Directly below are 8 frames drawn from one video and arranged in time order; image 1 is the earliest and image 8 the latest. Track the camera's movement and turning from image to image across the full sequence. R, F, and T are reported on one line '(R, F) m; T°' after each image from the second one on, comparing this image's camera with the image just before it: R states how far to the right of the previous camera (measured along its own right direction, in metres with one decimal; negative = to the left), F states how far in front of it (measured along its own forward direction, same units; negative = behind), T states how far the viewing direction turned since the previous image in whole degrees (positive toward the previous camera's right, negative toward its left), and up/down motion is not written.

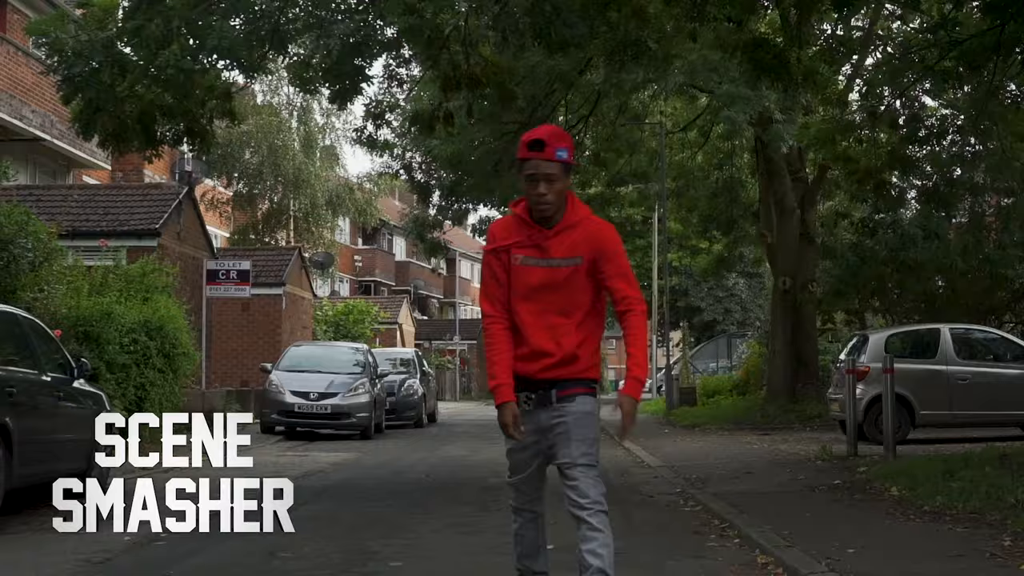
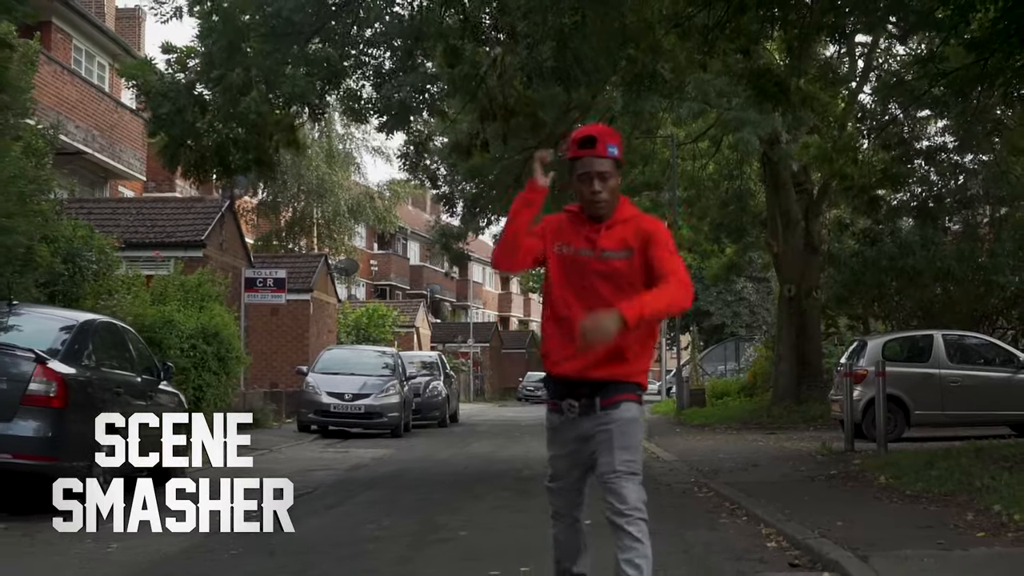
(-0.2, -1.3) m; 0°
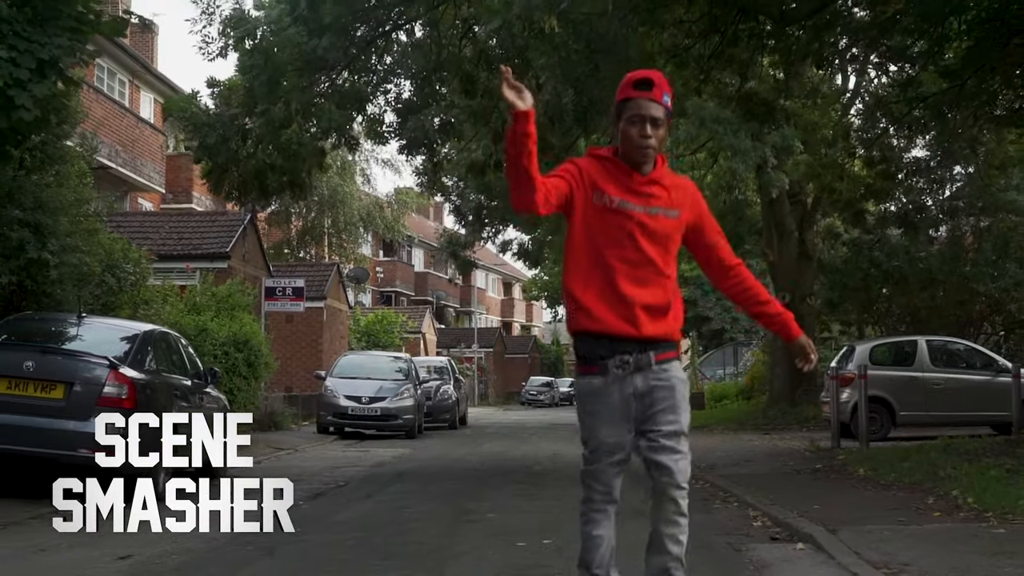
(-0.1, -1.1) m; 0°
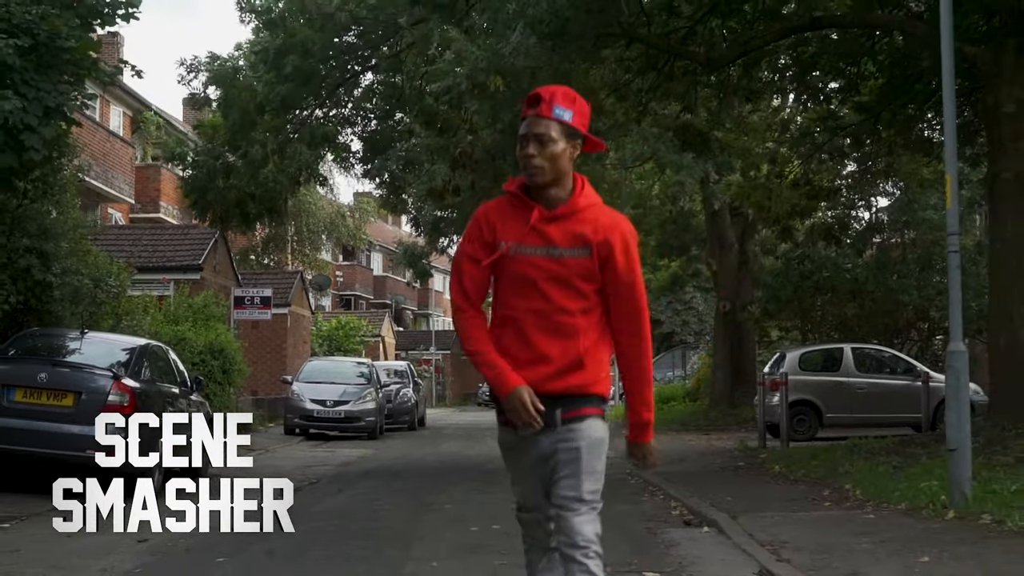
(0.0, -1.4) m; +2°
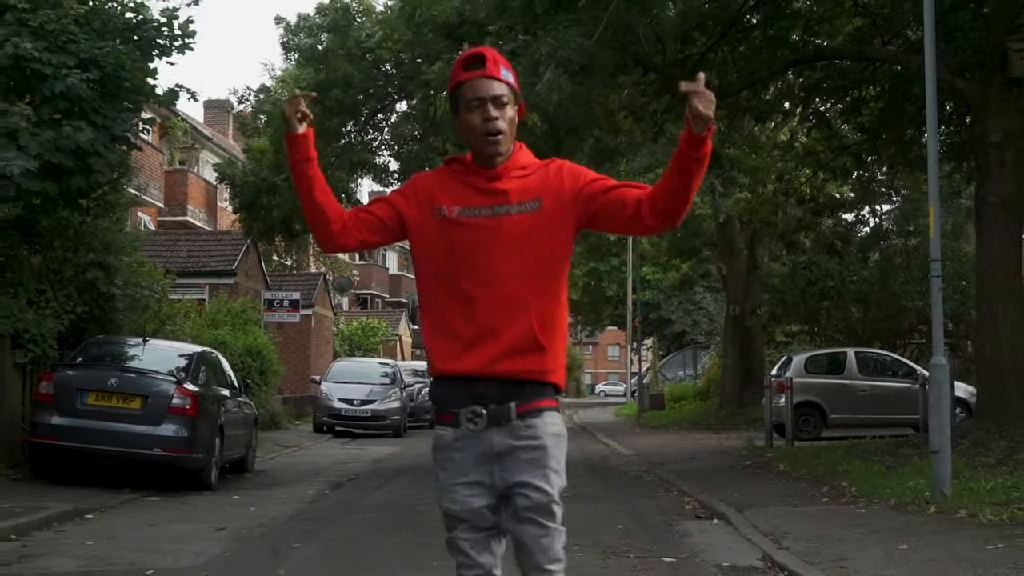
(-0.1, -1.1) m; 0°
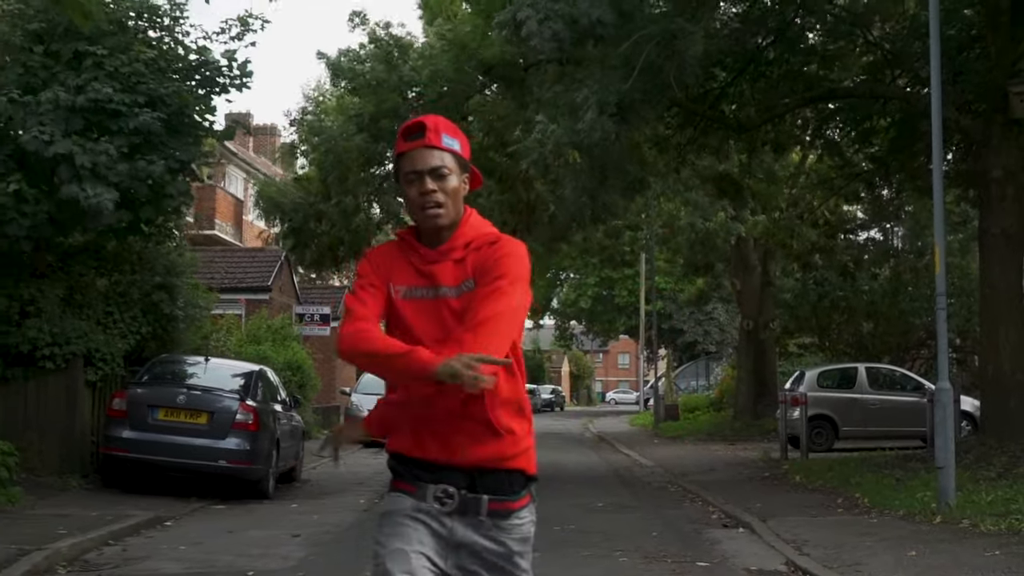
(-0.3, -1.0) m; 0°
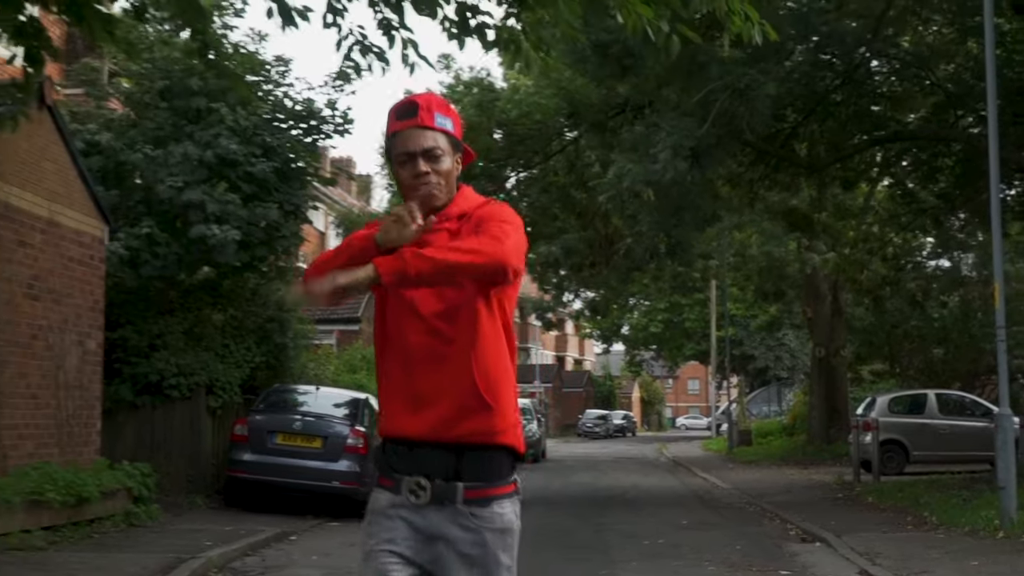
(-0.2, -1.1) m; -3°
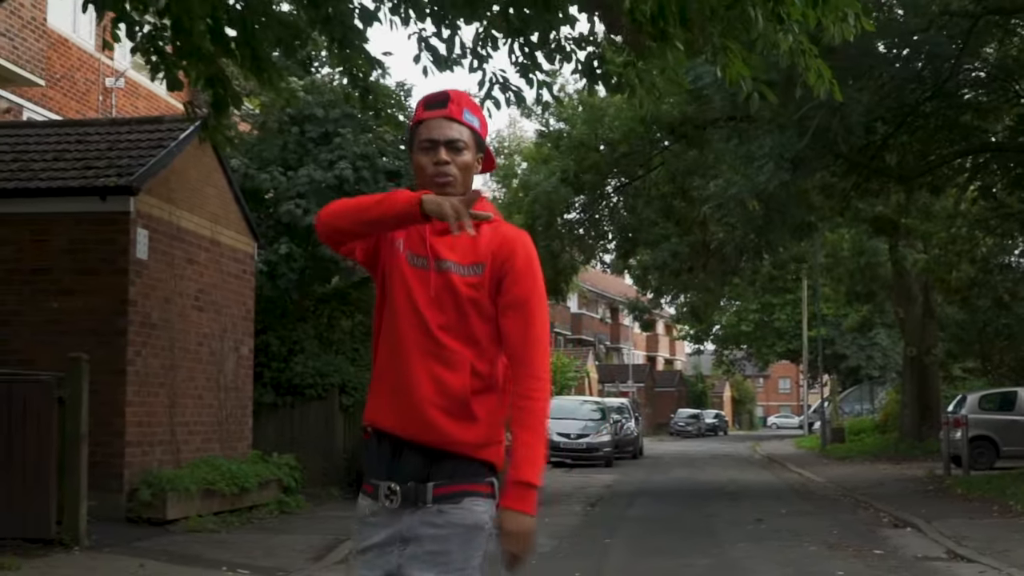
(-0.2, -1.2) m; -3°
